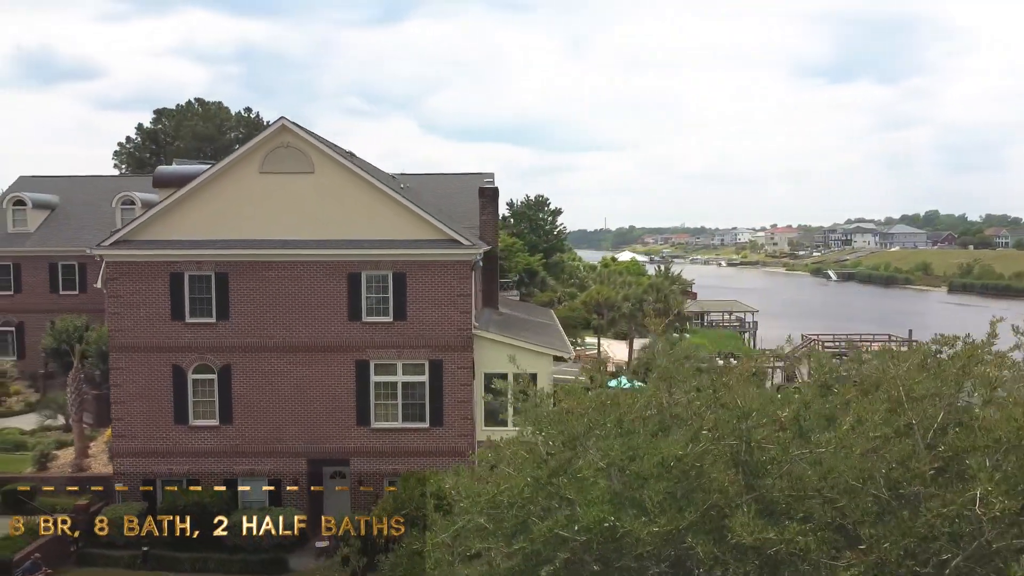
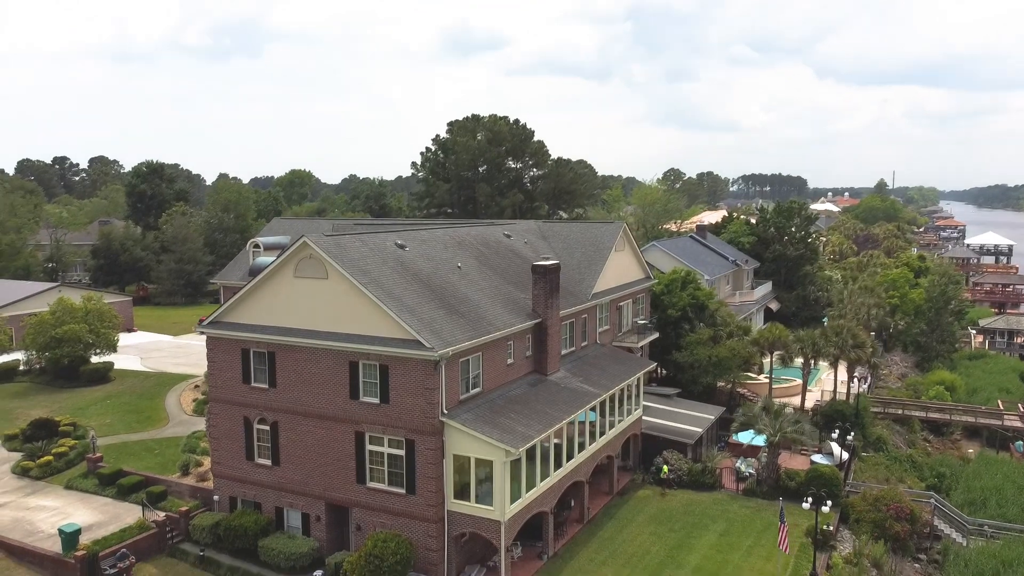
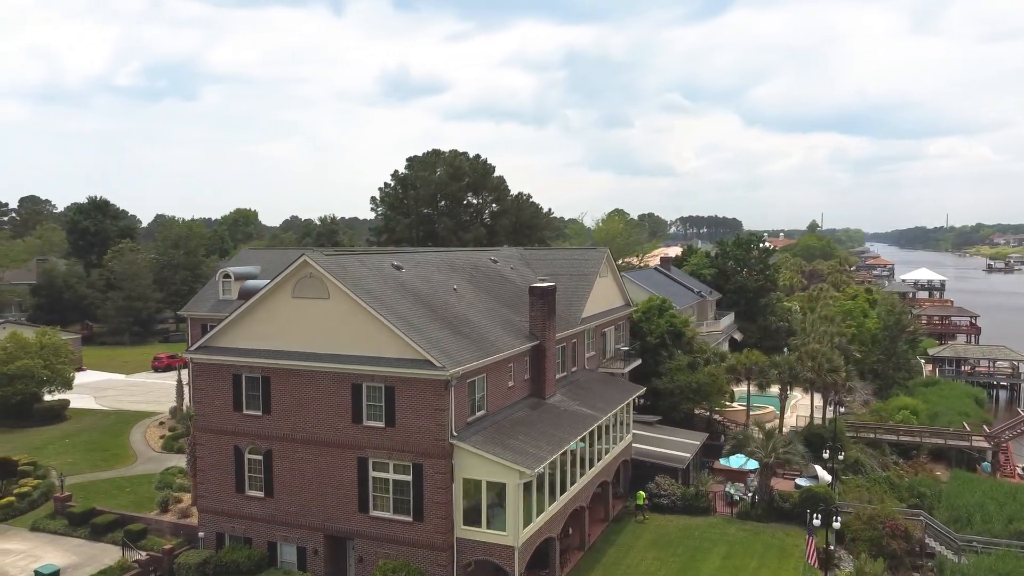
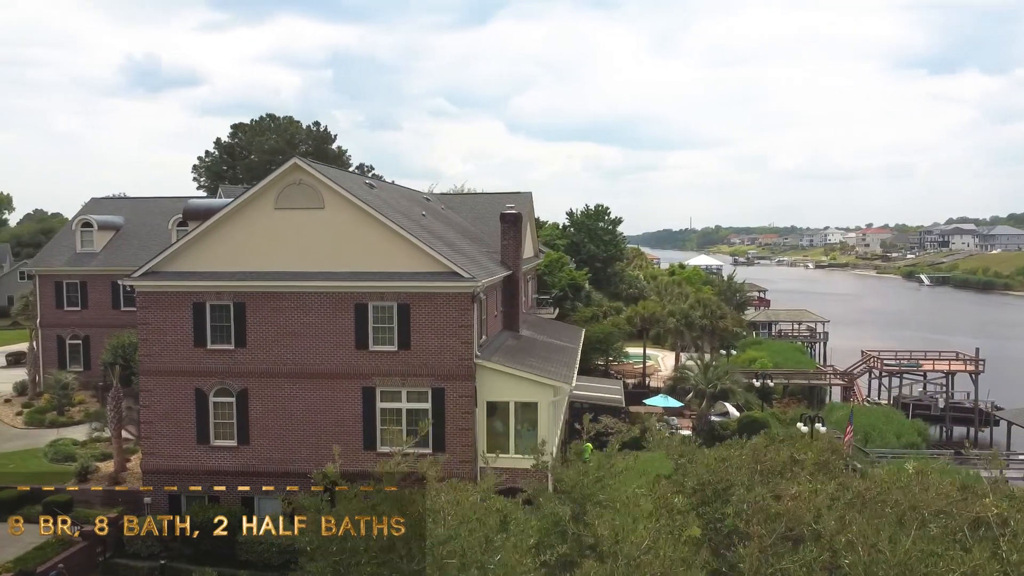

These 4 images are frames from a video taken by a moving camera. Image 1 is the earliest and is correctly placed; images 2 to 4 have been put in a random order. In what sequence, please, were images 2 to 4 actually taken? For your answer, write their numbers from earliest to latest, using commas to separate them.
4, 3, 2
